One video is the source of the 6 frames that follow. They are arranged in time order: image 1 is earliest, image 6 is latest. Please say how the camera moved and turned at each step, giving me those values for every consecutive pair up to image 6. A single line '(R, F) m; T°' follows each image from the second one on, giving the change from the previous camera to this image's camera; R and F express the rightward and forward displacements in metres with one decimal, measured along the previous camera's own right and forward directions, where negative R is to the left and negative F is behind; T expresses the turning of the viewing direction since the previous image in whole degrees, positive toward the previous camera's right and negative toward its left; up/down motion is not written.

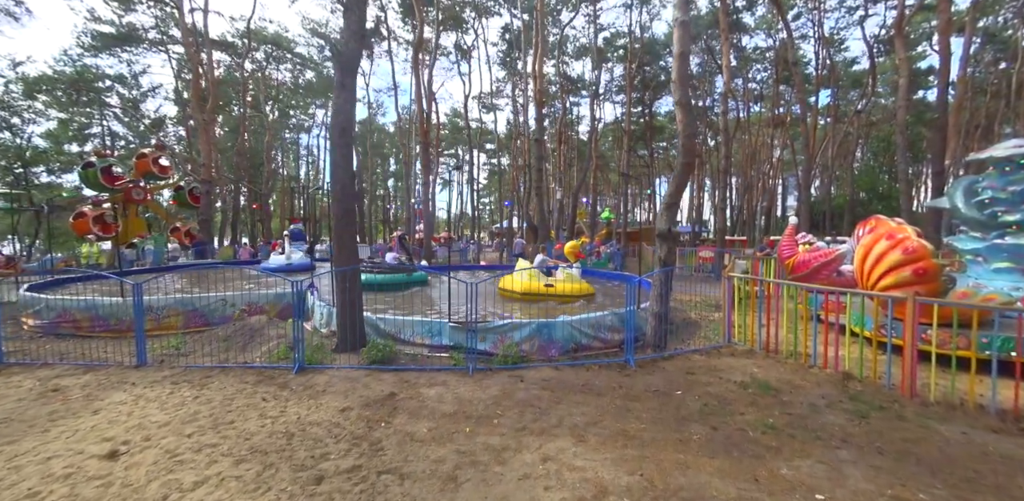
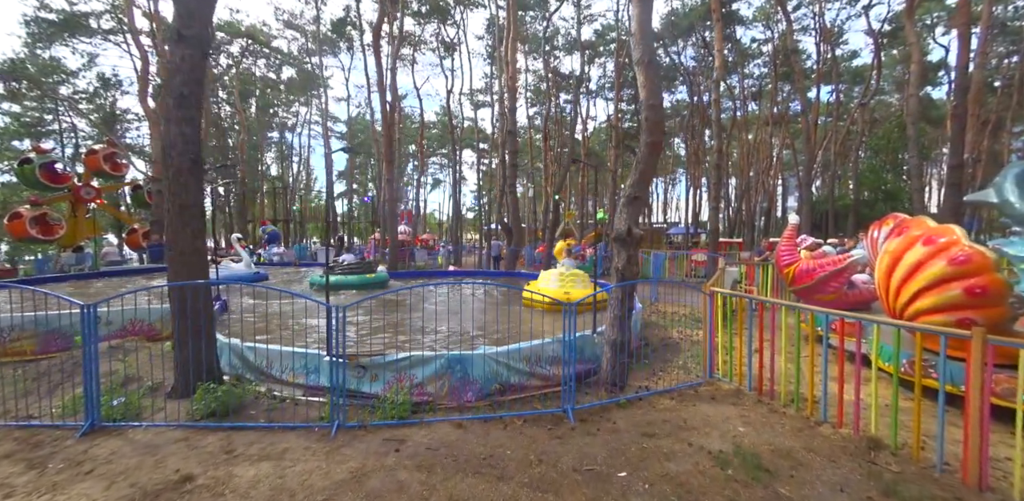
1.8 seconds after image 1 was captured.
(+1.1, +1.5) m; 0°
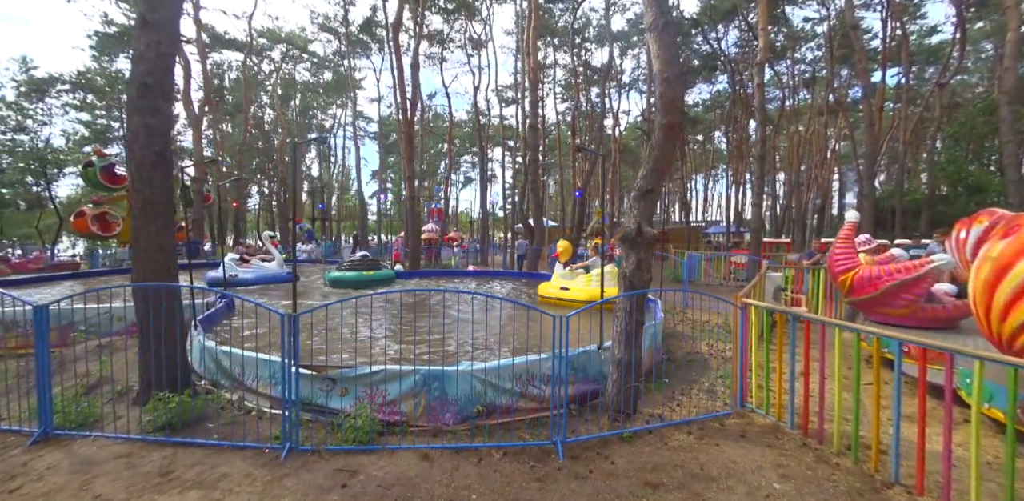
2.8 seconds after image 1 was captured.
(+0.5, +0.6) m; -5°
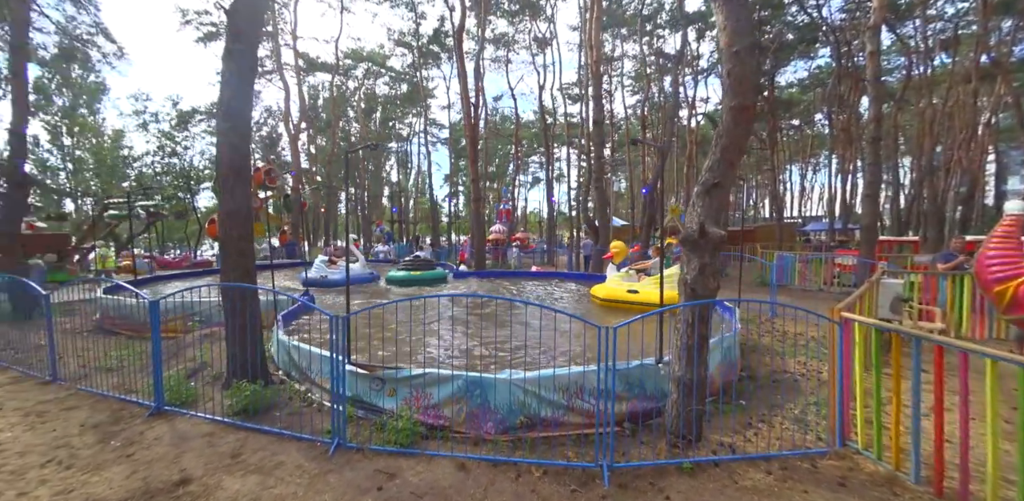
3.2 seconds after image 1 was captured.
(+0.3, +0.2) m; -10°
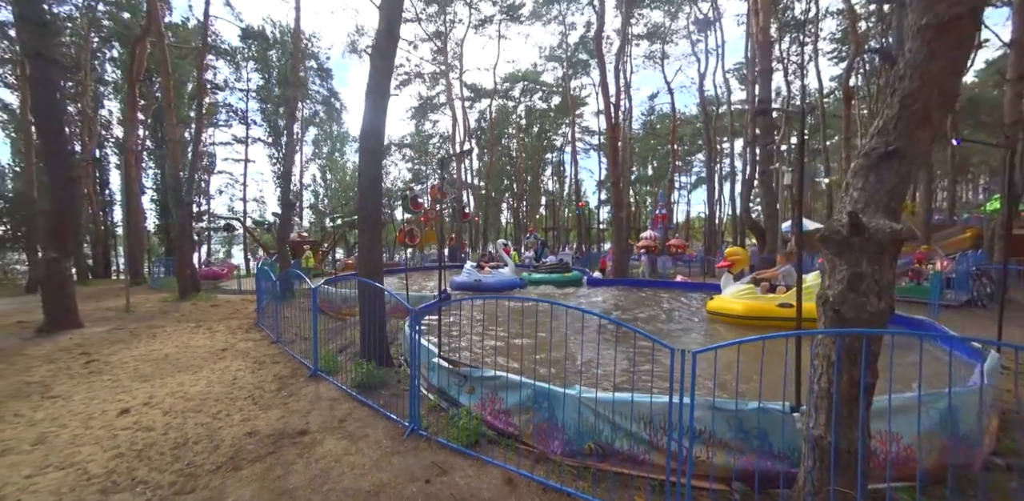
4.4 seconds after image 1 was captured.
(+0.7, +0.5) m; -23°
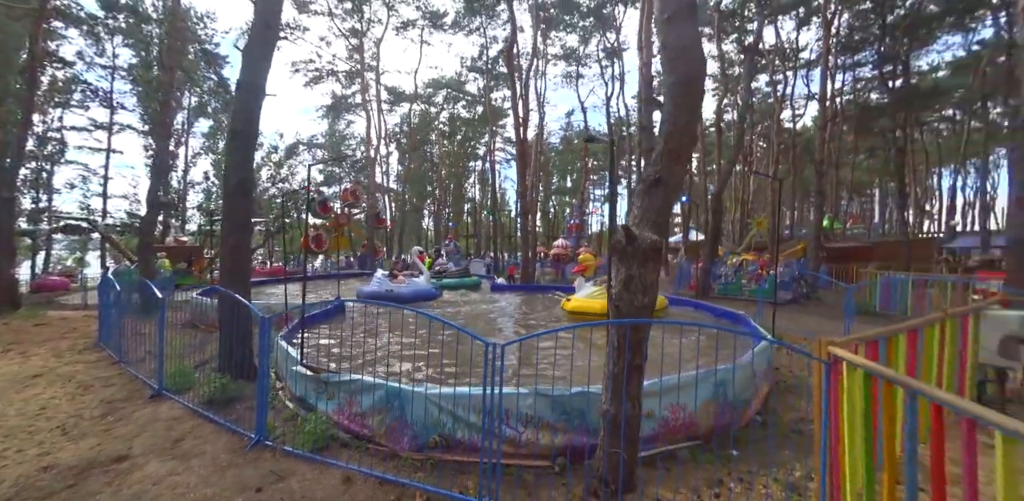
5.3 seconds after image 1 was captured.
(+0.6, -0.3) m; +10°
